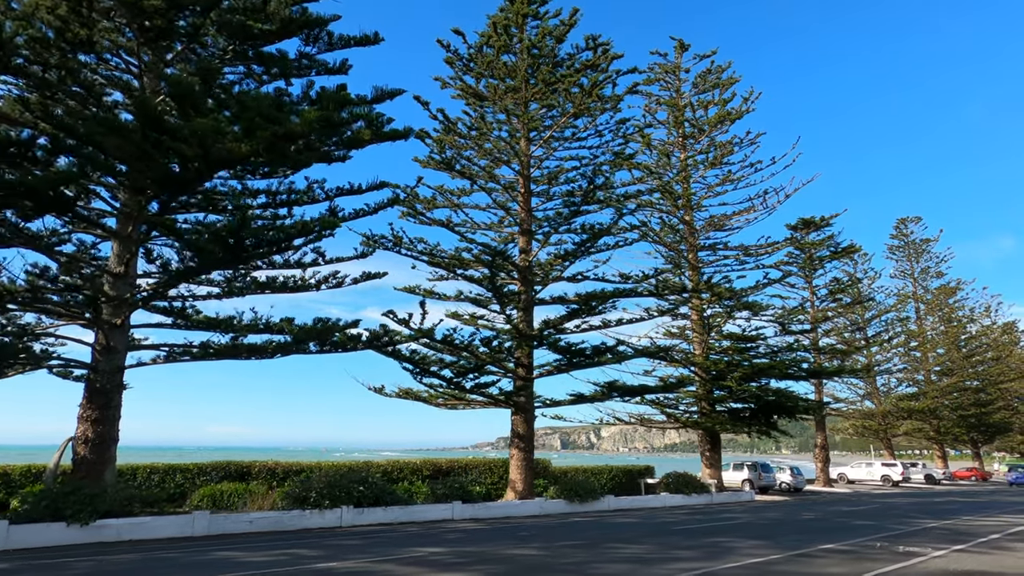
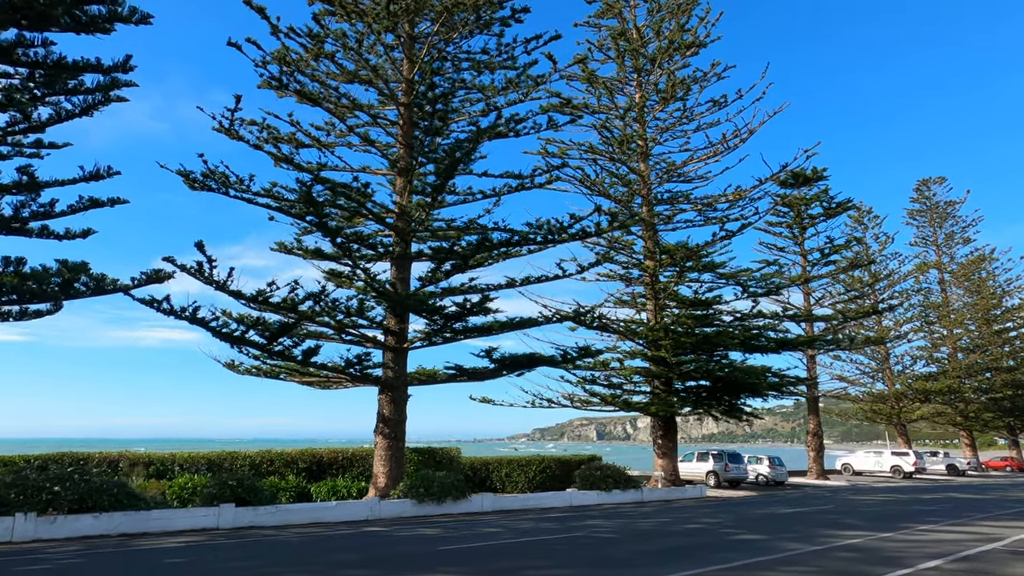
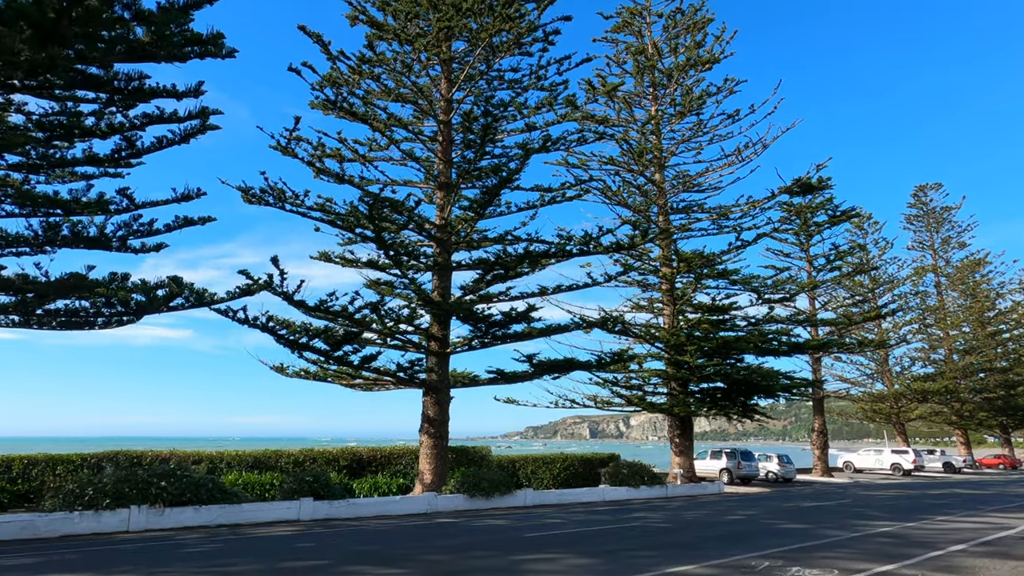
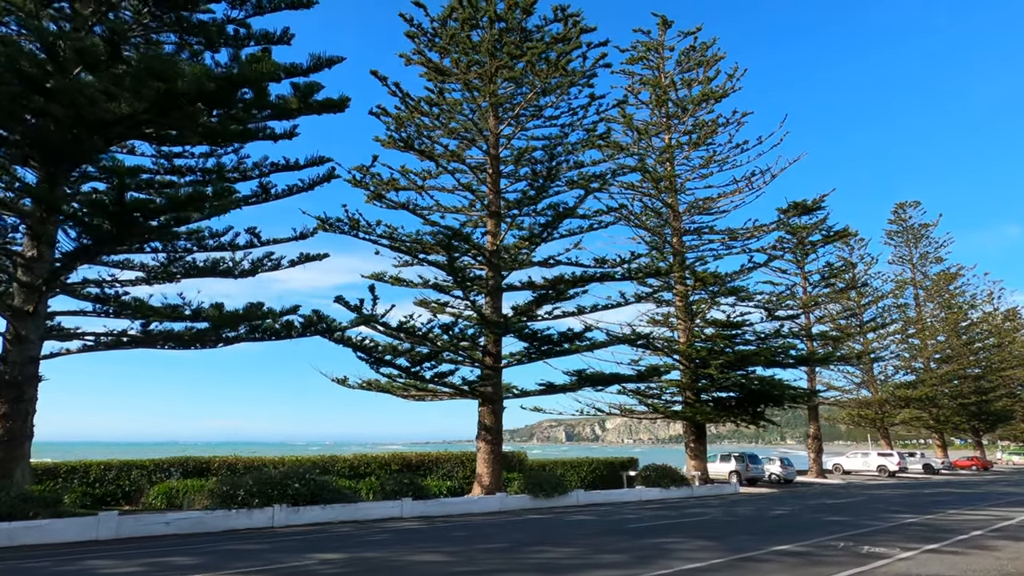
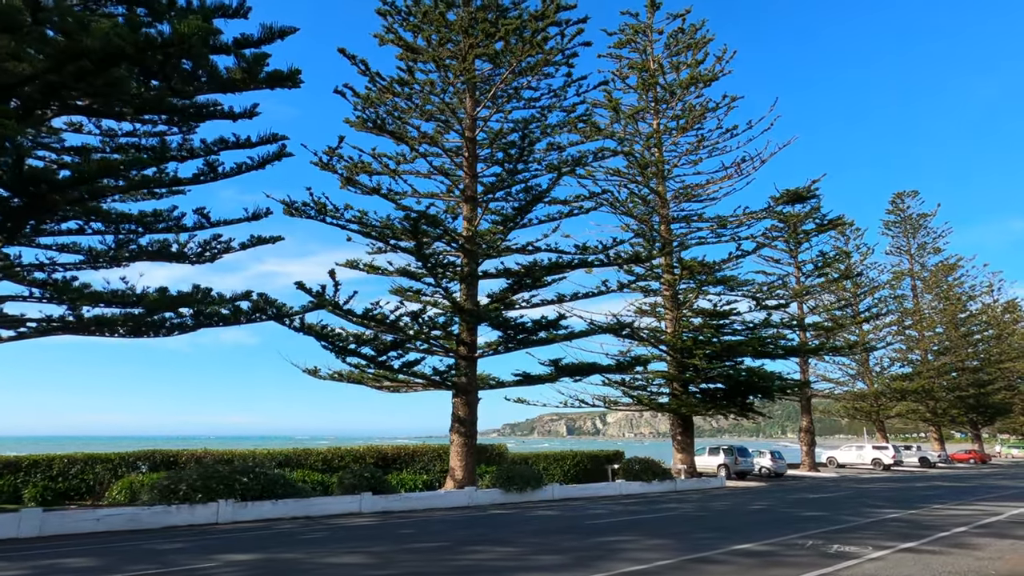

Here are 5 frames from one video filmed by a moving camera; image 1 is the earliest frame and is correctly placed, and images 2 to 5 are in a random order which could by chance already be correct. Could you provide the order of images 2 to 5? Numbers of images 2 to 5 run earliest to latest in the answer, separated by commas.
4, 5, 3, 2
